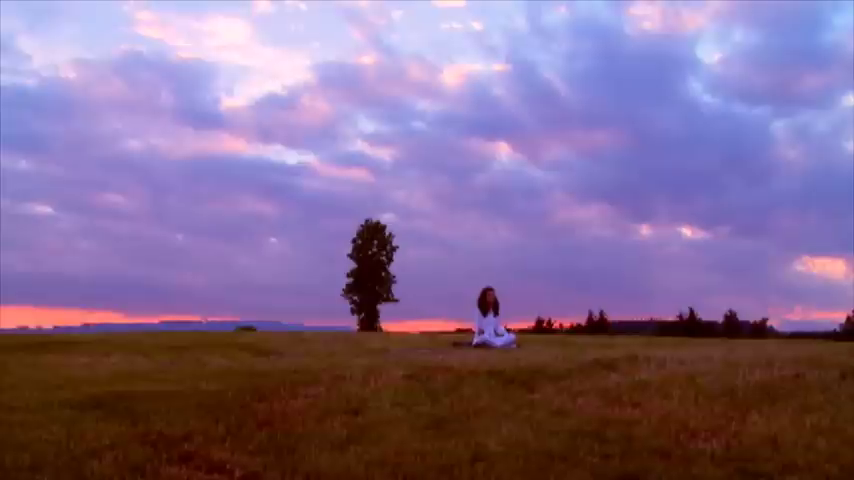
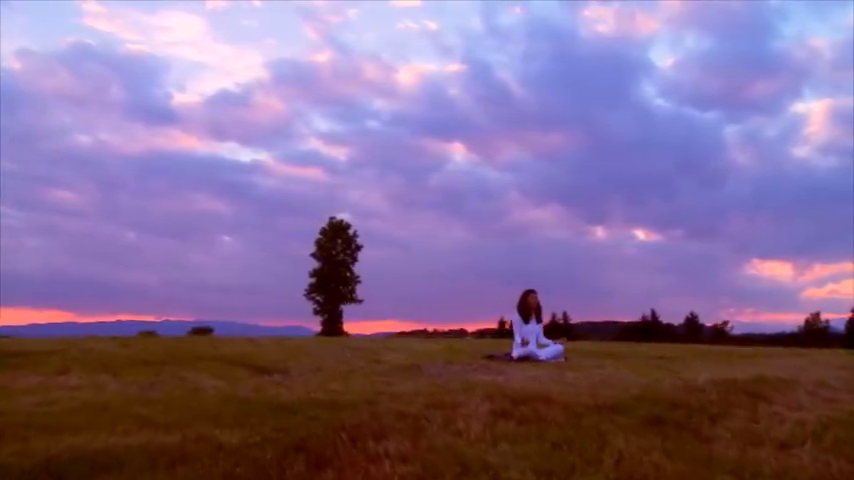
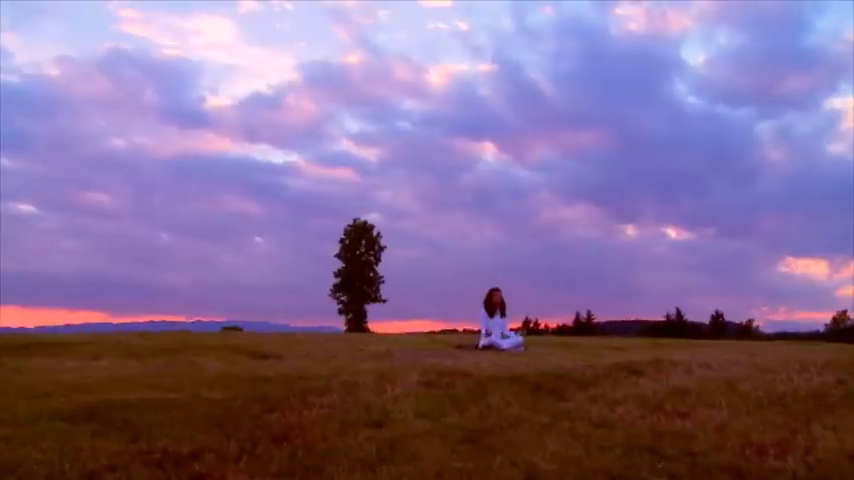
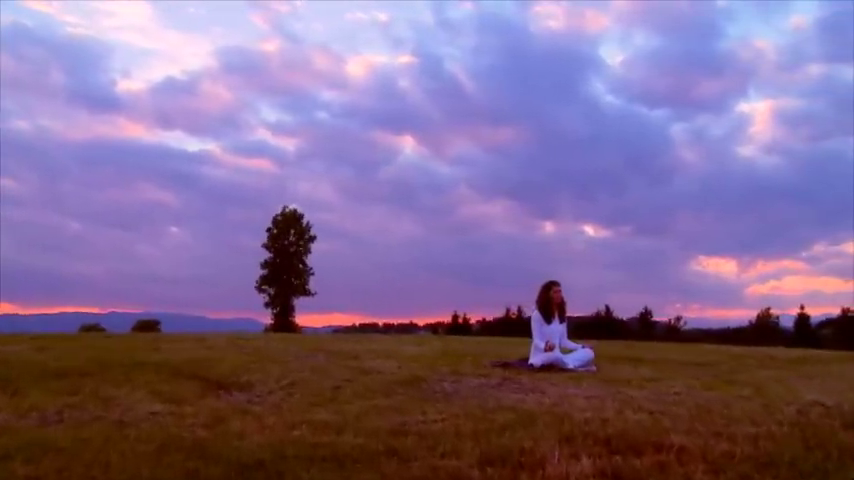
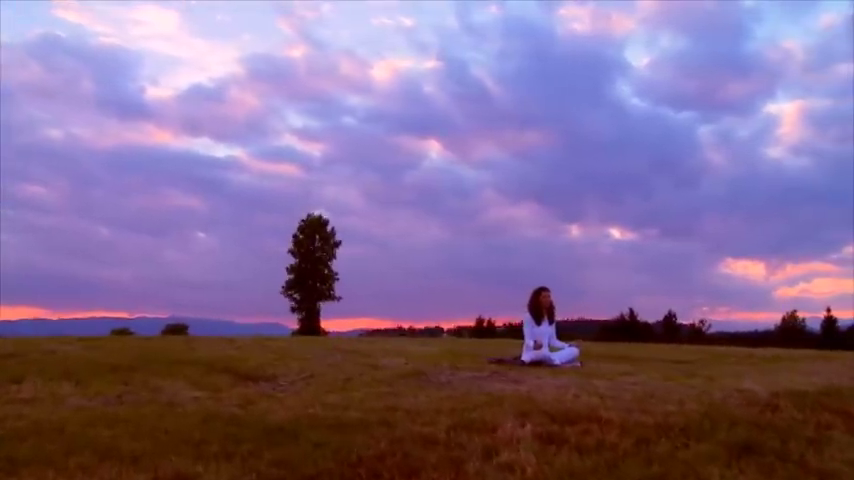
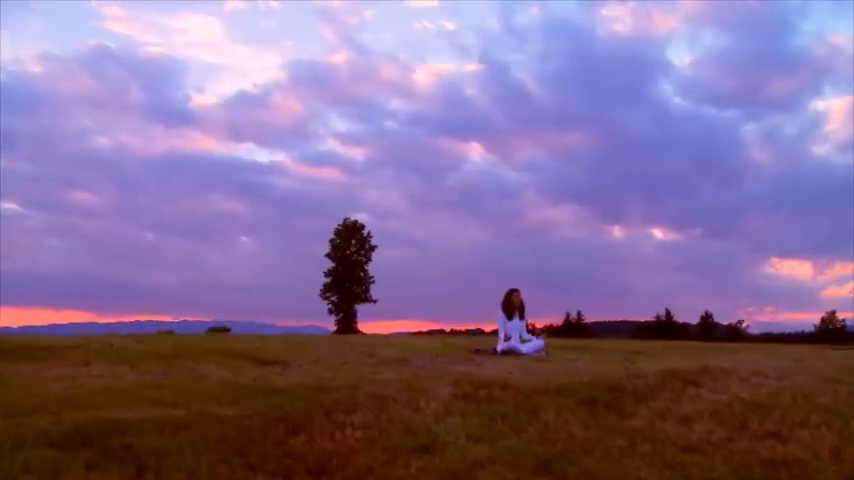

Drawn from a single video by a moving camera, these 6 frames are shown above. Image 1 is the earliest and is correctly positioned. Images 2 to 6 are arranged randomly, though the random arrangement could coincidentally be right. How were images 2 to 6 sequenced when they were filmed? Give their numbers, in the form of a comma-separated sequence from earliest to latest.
3, 6, 2, 5, 4
